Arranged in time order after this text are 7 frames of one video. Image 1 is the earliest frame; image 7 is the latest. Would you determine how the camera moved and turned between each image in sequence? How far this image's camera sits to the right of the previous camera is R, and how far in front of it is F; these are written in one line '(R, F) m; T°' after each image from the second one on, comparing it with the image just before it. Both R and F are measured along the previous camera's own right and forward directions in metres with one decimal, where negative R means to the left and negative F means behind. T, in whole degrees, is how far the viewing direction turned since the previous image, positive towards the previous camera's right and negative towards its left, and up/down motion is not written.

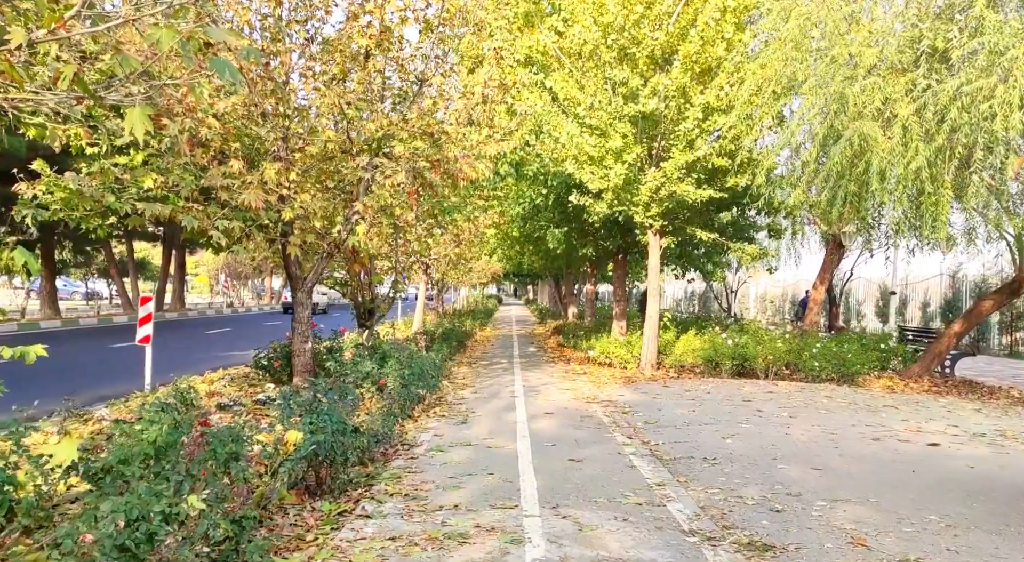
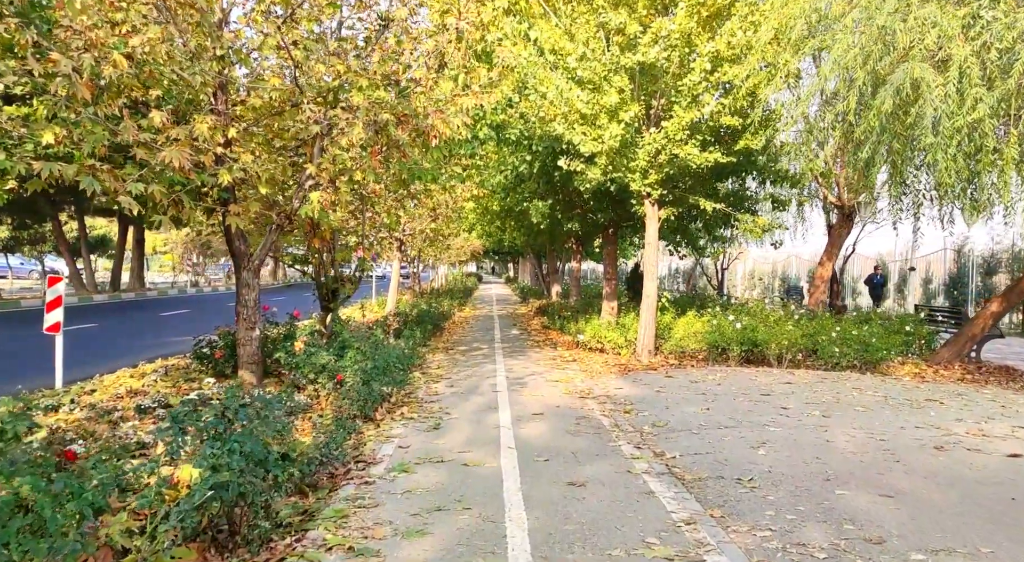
(0.0, +1.5) m; +2°
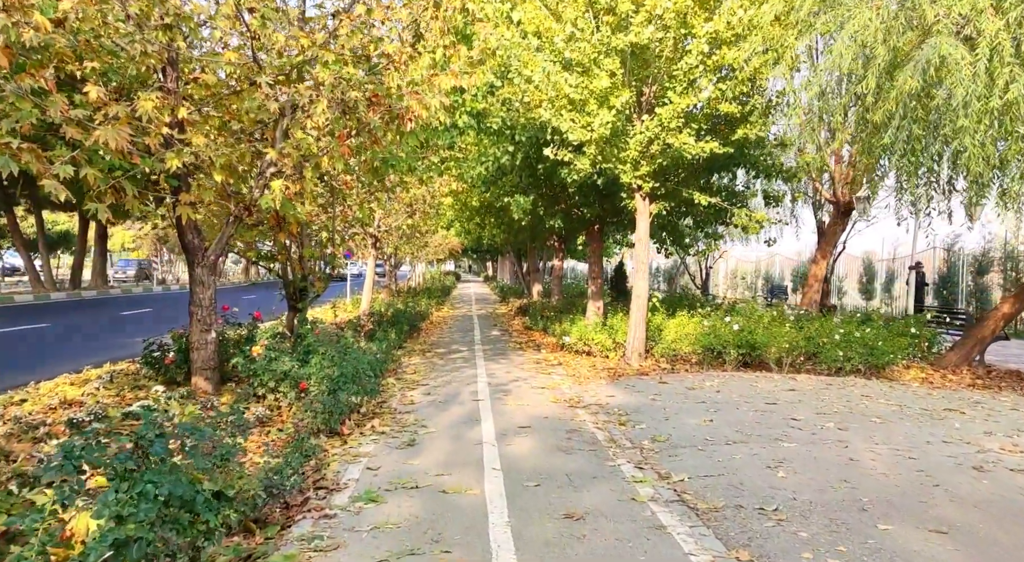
(-0.1, +0.8) m; +2°
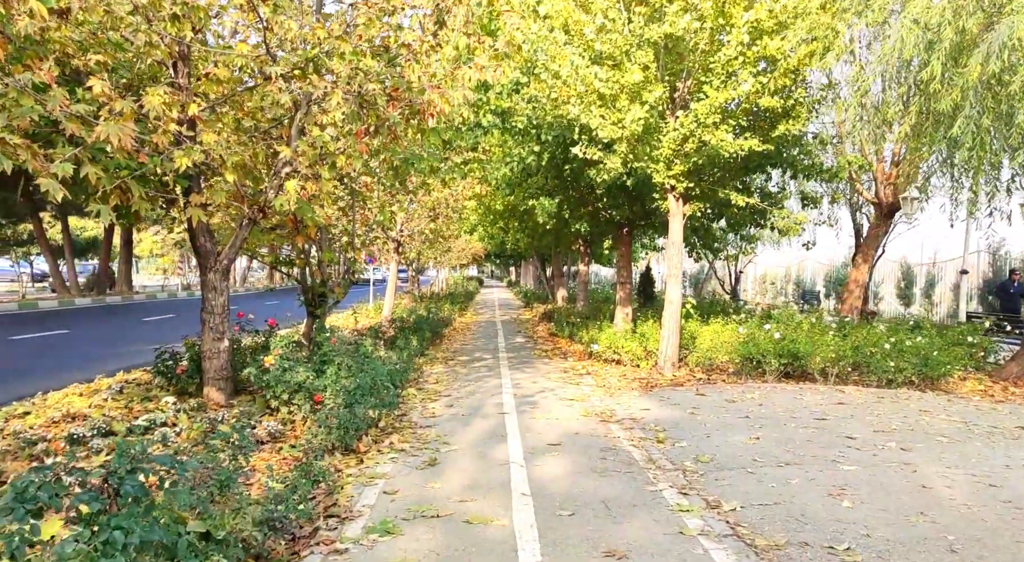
(-0.1, +0.5) m; -2°
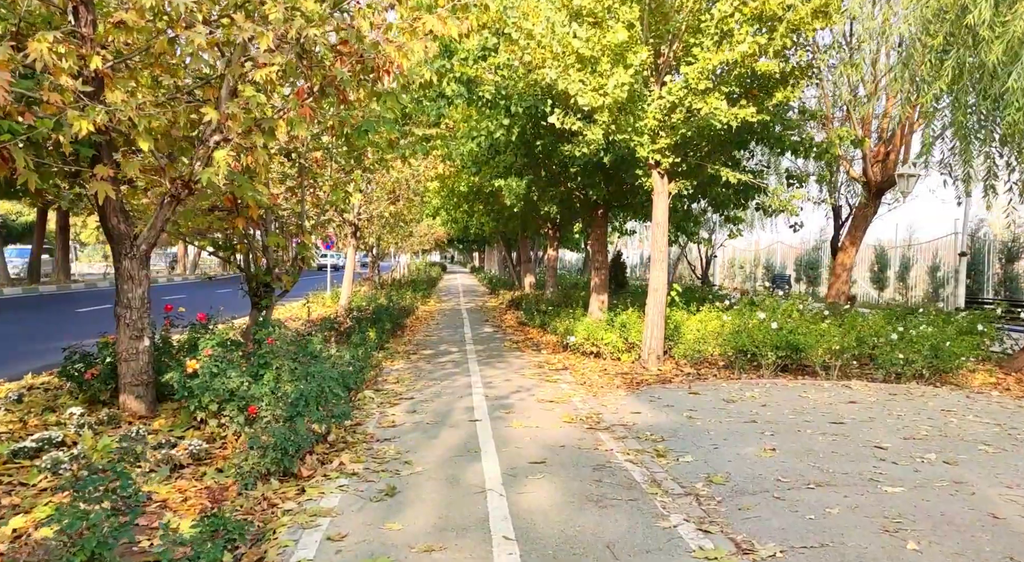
(-0.1, +1.1) m; +3°
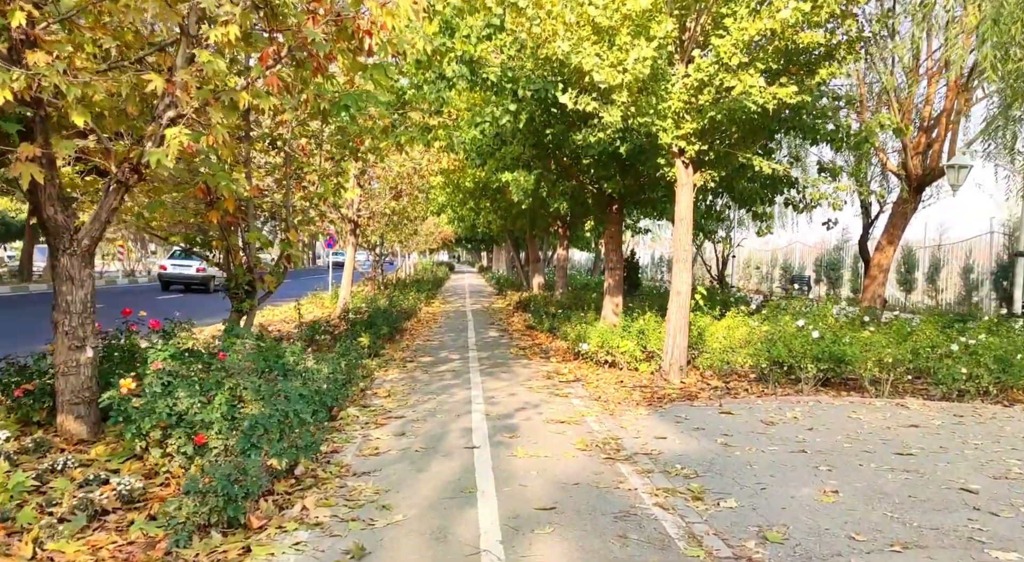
(0.0, +1.0) m; -1°
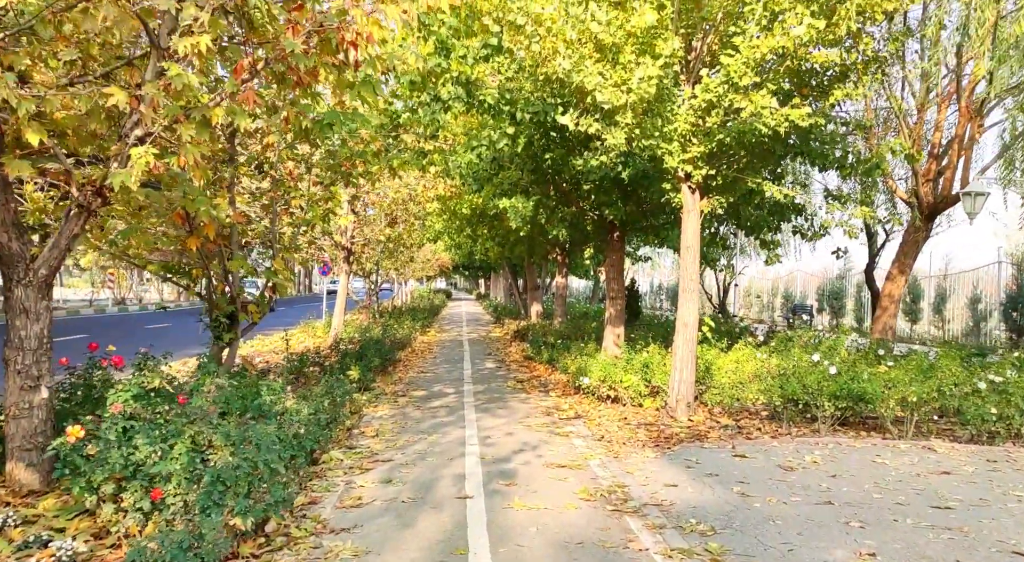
(0.0, +0.5) m; 0°
